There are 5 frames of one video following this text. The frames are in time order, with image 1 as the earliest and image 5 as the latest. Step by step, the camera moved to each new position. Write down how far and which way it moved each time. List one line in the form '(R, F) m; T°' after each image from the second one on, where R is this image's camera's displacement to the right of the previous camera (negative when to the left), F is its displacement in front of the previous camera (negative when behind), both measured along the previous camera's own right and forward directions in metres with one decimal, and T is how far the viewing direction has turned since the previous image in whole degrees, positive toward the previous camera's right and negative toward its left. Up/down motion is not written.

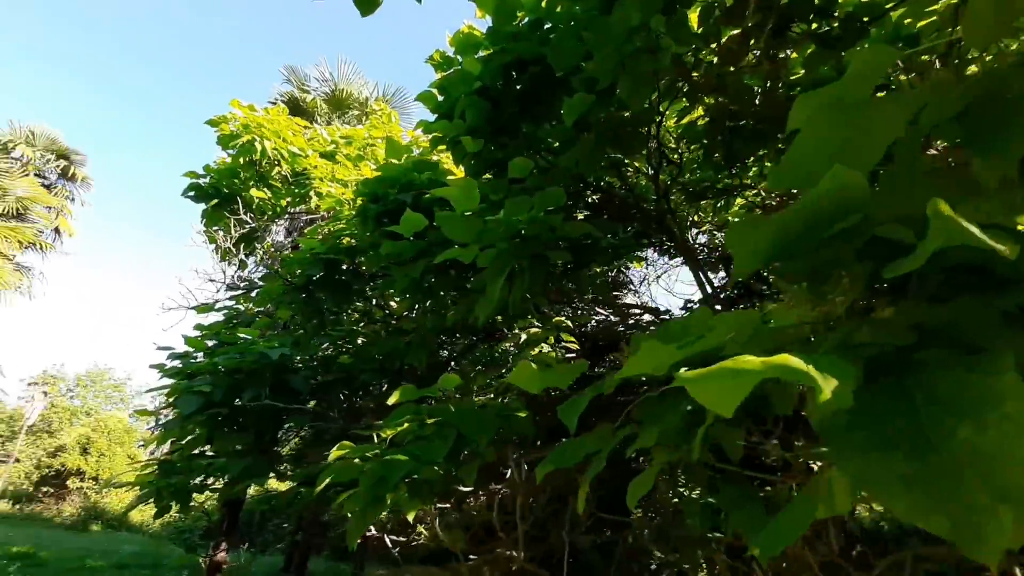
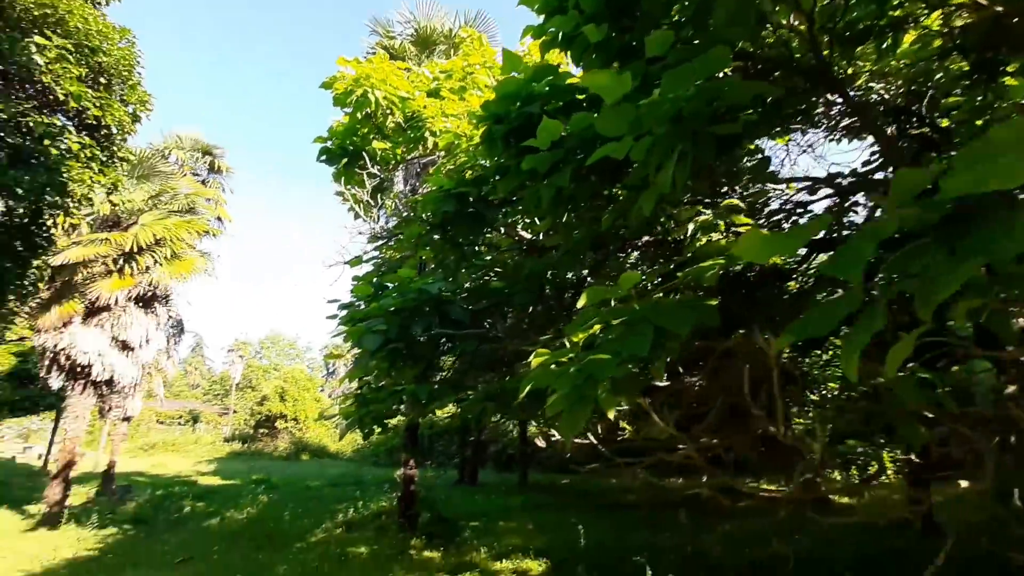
(-0.3, 0.0) m; -13°
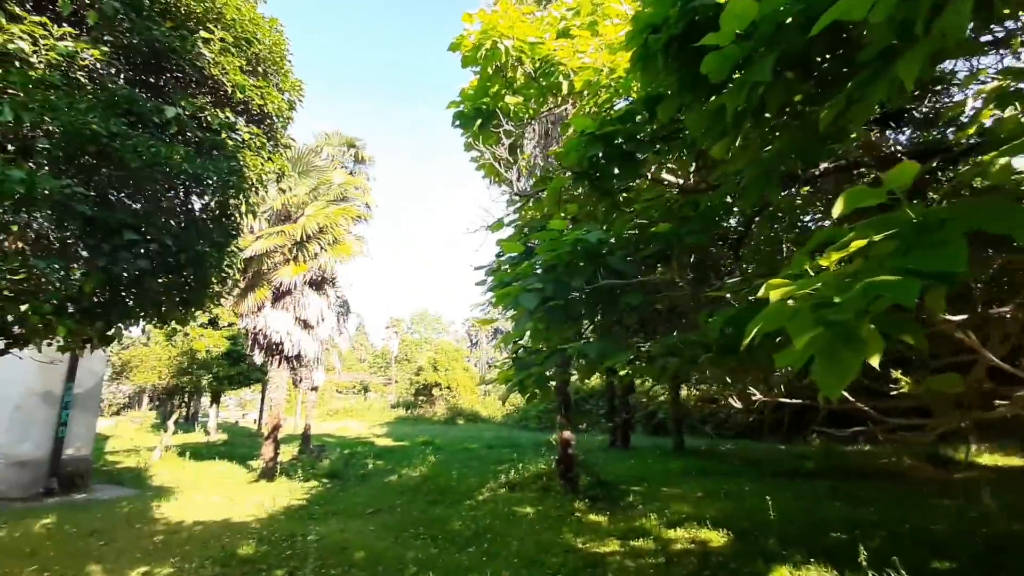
(-0.3, +0.4) m; -15°
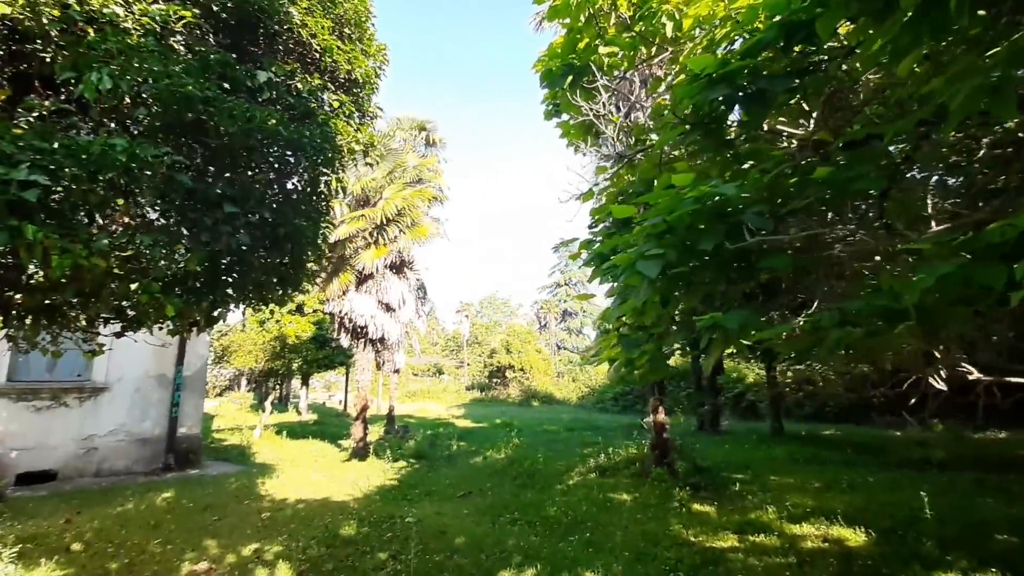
(-0.4, +0.4) m; -8°
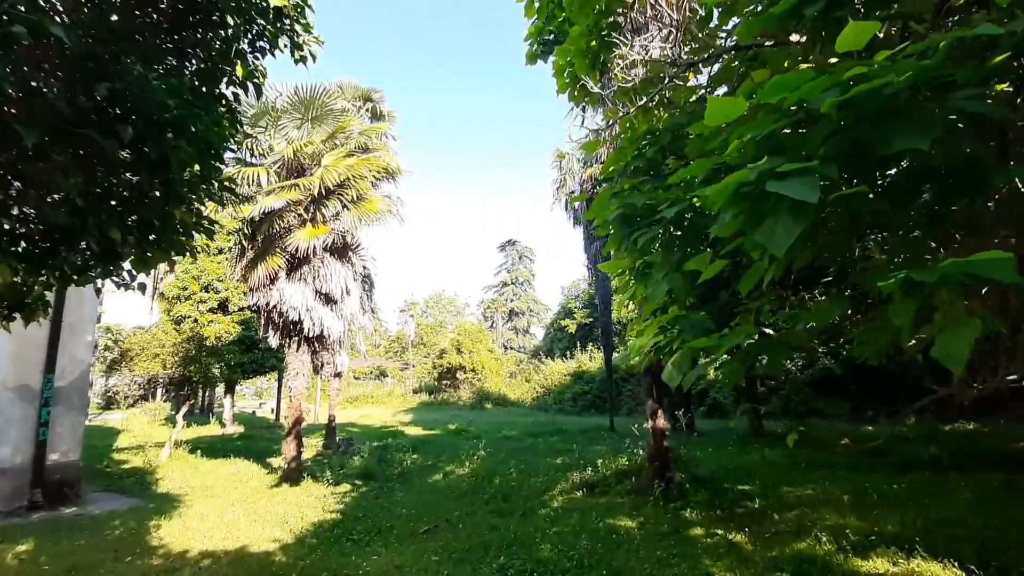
(-0.5, +1.8) m; +6°
